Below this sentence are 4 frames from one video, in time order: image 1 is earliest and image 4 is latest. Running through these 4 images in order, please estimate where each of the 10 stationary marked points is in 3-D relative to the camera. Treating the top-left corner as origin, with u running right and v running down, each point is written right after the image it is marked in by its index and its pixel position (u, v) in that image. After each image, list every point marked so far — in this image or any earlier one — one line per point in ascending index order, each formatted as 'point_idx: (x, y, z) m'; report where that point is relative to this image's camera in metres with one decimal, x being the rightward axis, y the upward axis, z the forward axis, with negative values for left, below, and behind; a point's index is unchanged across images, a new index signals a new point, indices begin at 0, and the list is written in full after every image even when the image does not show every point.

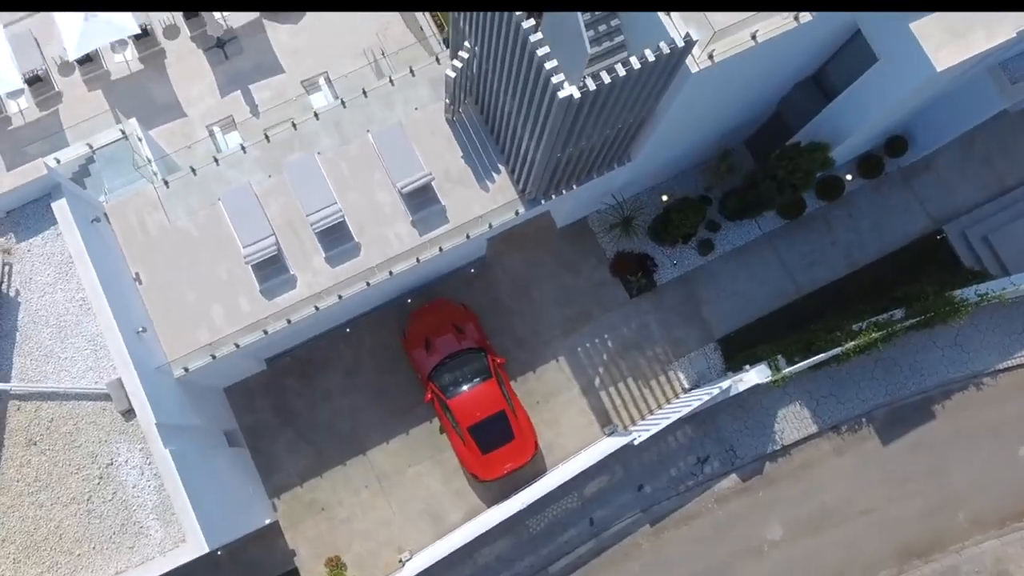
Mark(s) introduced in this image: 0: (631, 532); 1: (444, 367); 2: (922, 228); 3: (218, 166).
0: (+2.3, -4.7, +15.2) m
1: (-1.3, -1.5, +14.9) m
2: (+8.6, +1.3, +16.6) m
3: (-5.0, +2.1, +13.4) m
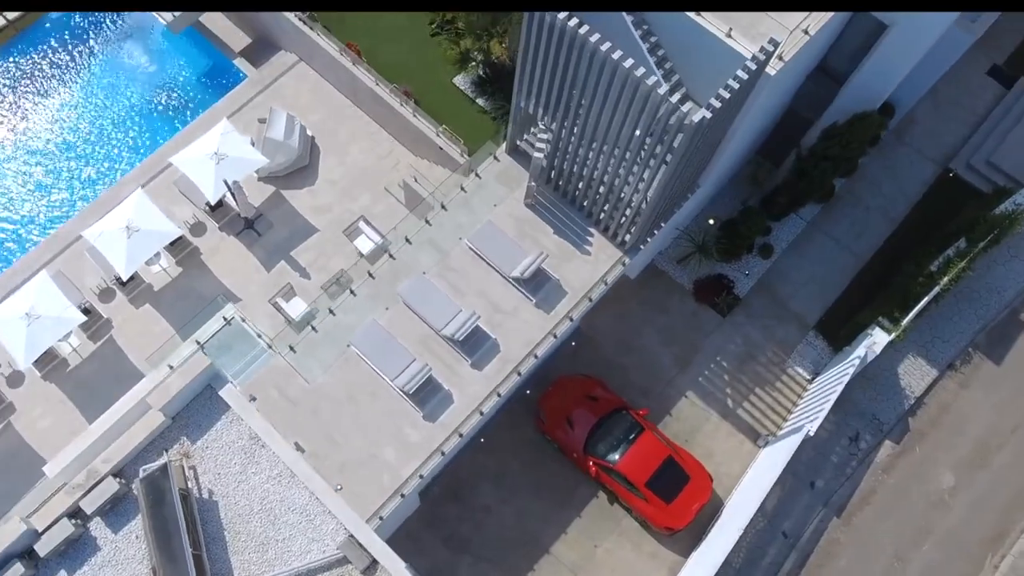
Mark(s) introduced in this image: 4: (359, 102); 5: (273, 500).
0: (+6.0, -4.7, +15.2) m
1: (+1.6, -2.8, +14.9) m
2: (+9.7, +2.7, +18.3) m
3: (-3.0, -0.5, +13.5) m
4: (-3.7, +4.5, +19.0) m
5: (-3.3, -3.0, +11.0) m
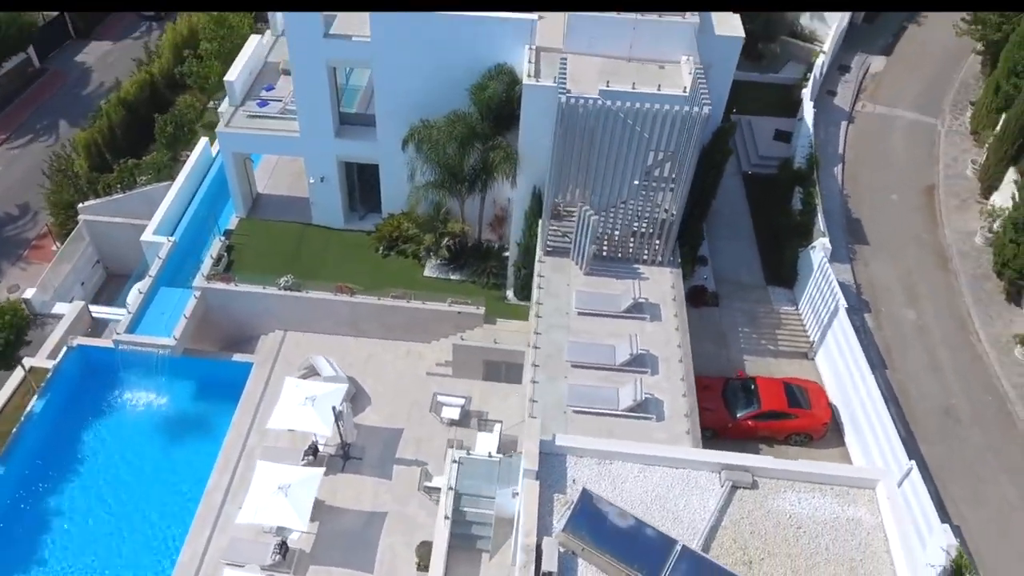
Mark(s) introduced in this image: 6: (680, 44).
0: (+9.6, -2.3, +20.2) m
1: (+5.1, -2.7, +18.4) m
2: (+7.6, +3.7, +26.3) m
3: (+0.5, -2.2, +15.8) m
4: (-4.1, -1.1, +21.4) m
5: (+2.3, -3.2, +12.9) m
6: (+4.0, +5.8, +18.8) m
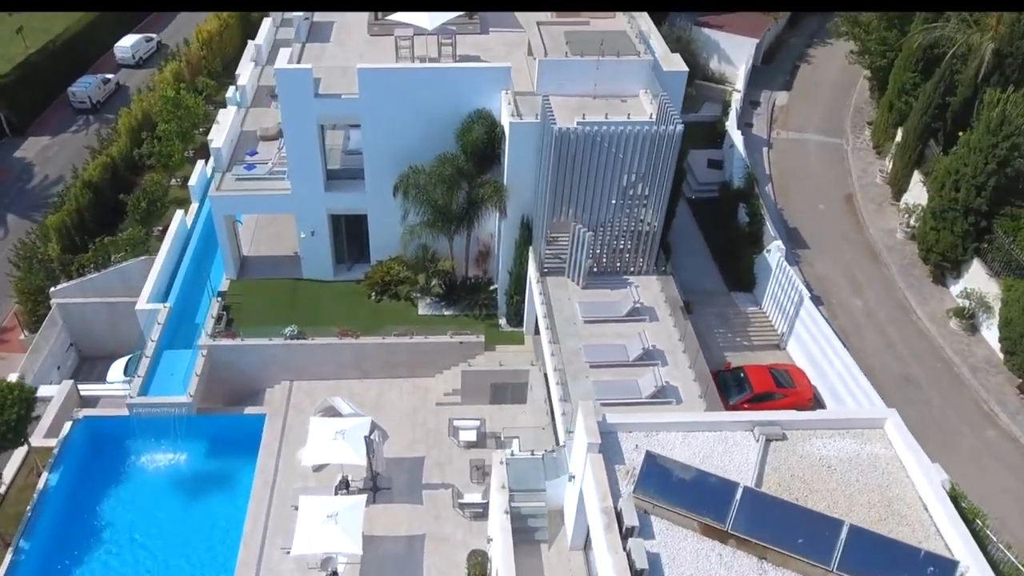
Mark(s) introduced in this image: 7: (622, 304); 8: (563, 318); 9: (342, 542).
0: (+9.7, -2.0, +22.6) m
1: (+5.5, -2.6, +20.3) m
2: (+6.3, +3.1, +28.9) m
3: (+1.2, -2.4, +17.1) m
4: (-4.1, -2.3, +22.2) m
5: (+3.4, -2.9, +14.4) m
6: (+3.4, +5.6, +21.3) m
7: (+2.7, -0.4, +19.3) m
8: (+1.3, -0.8, +19.2) m
9: (-3.5, -5.3, +16.5) m
